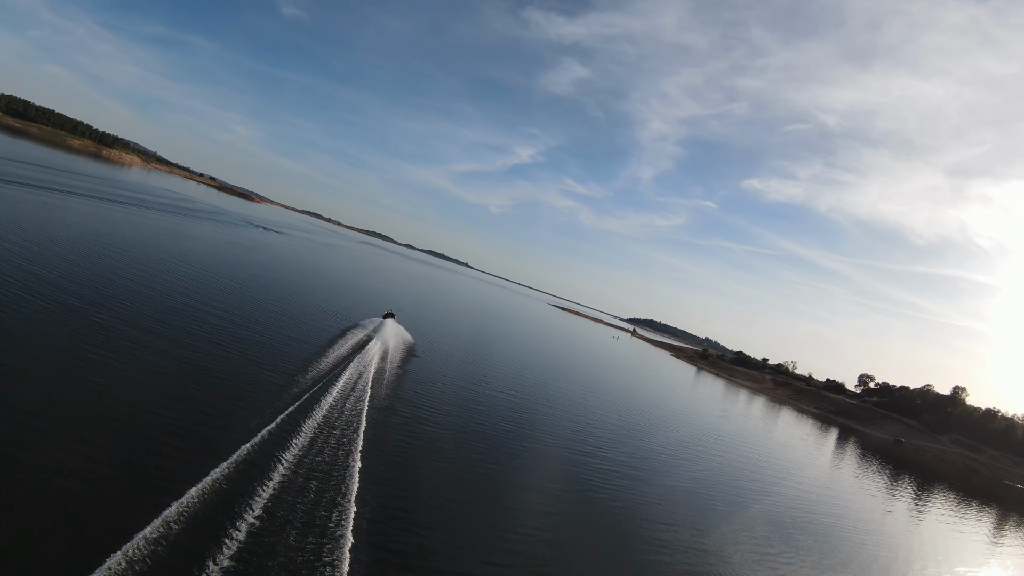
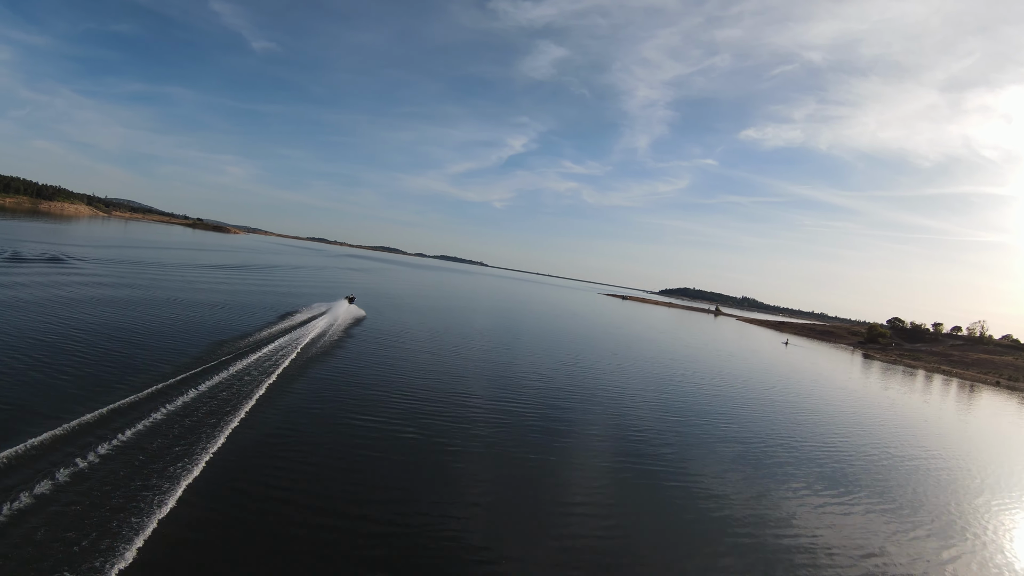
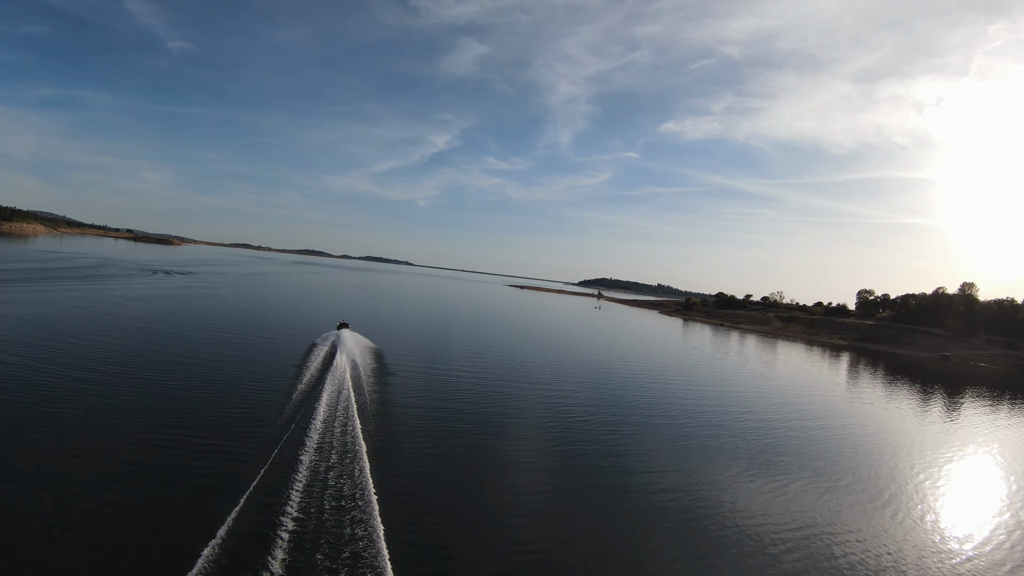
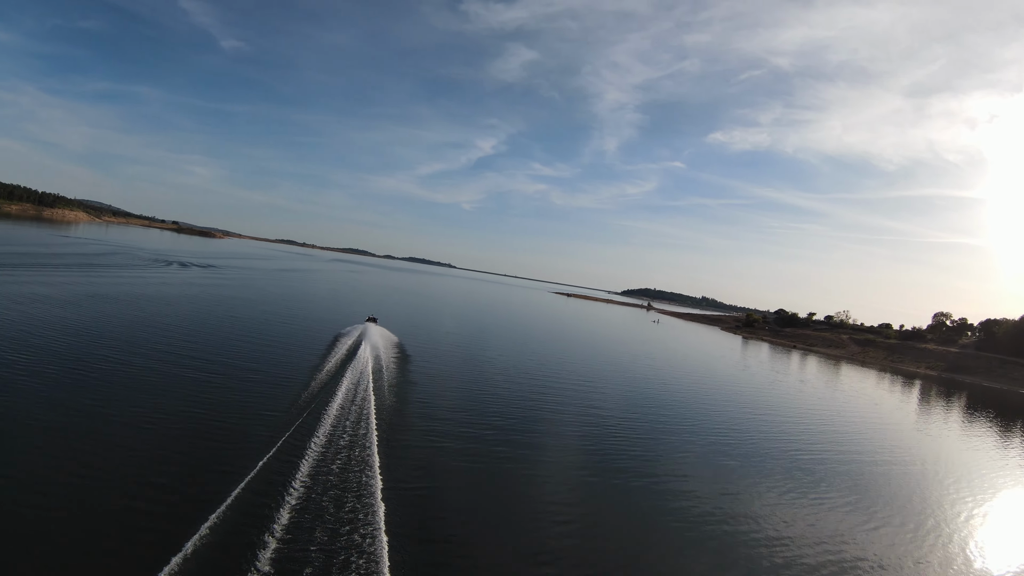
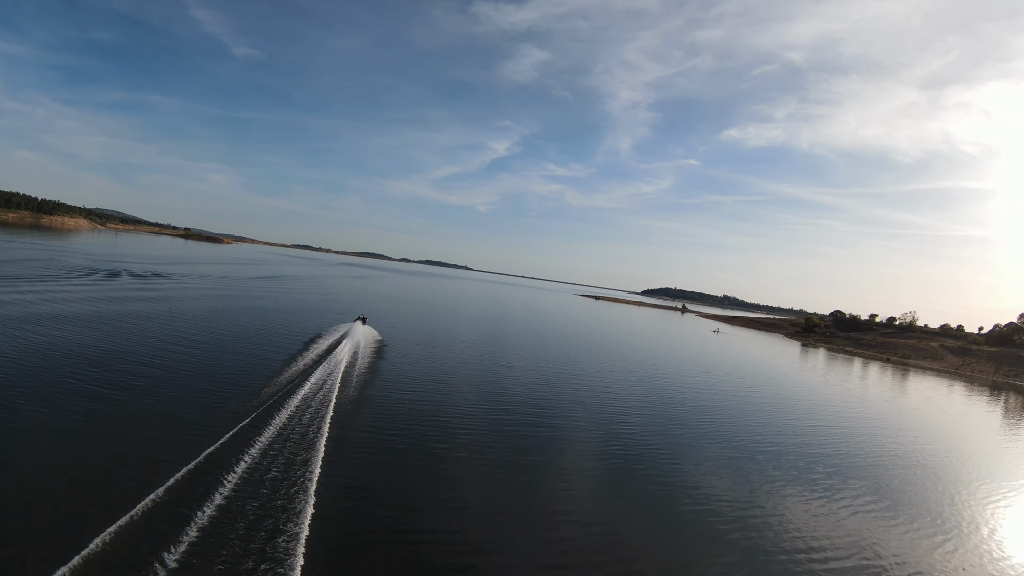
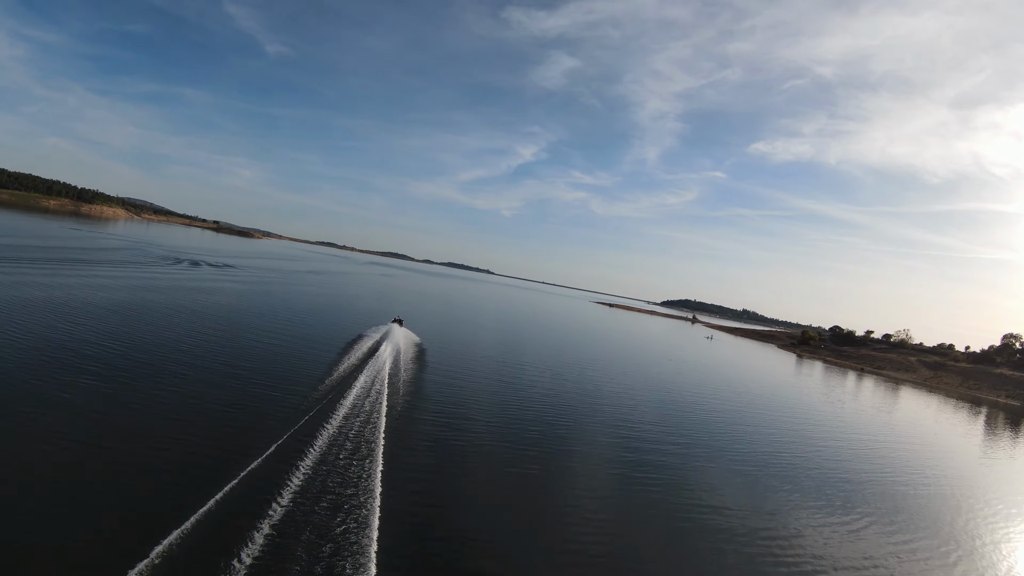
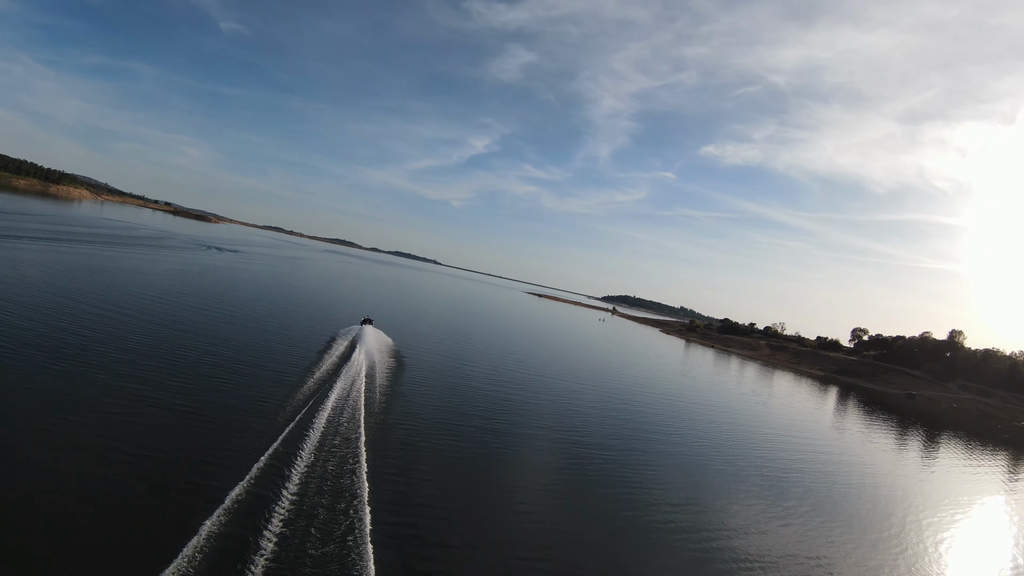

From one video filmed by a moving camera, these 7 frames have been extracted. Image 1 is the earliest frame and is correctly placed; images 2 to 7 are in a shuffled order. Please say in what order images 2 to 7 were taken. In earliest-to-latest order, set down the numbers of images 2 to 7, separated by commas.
7, 3, 4, 6, 5, 2
